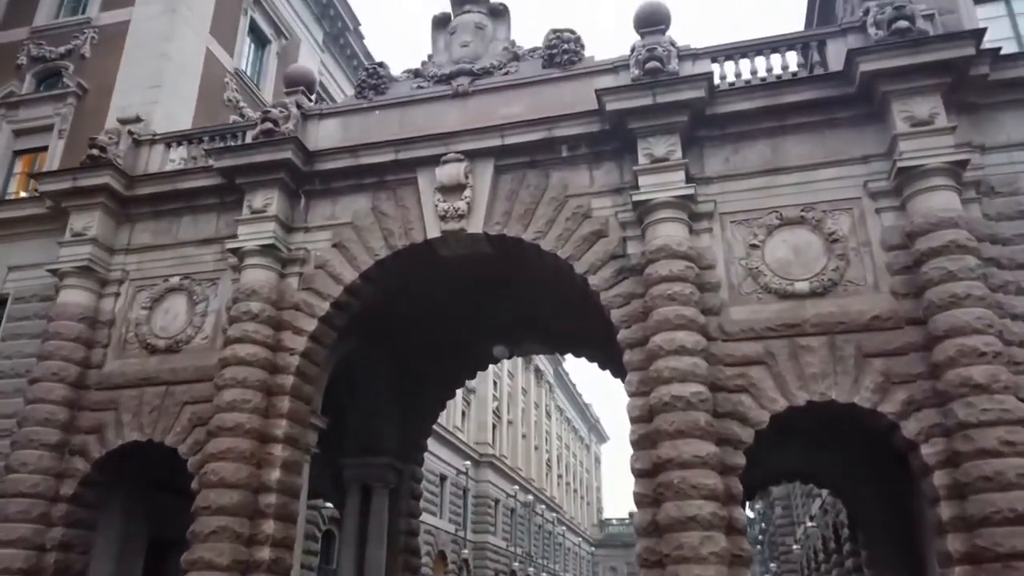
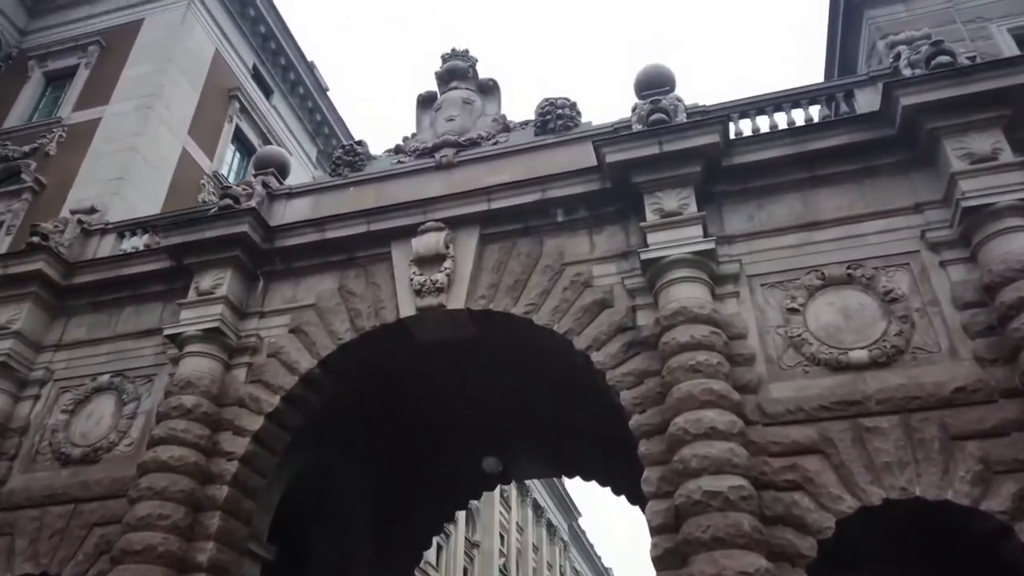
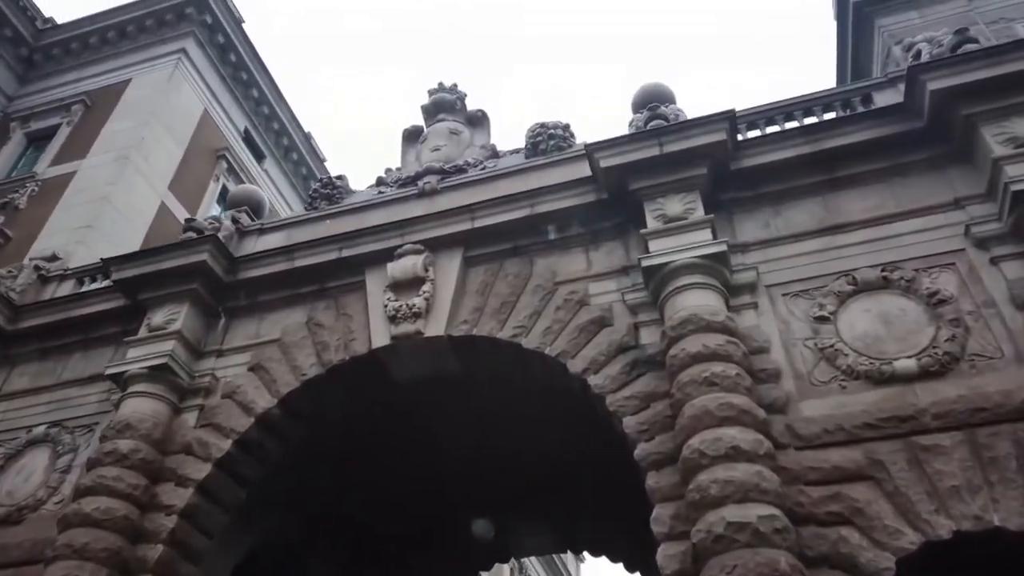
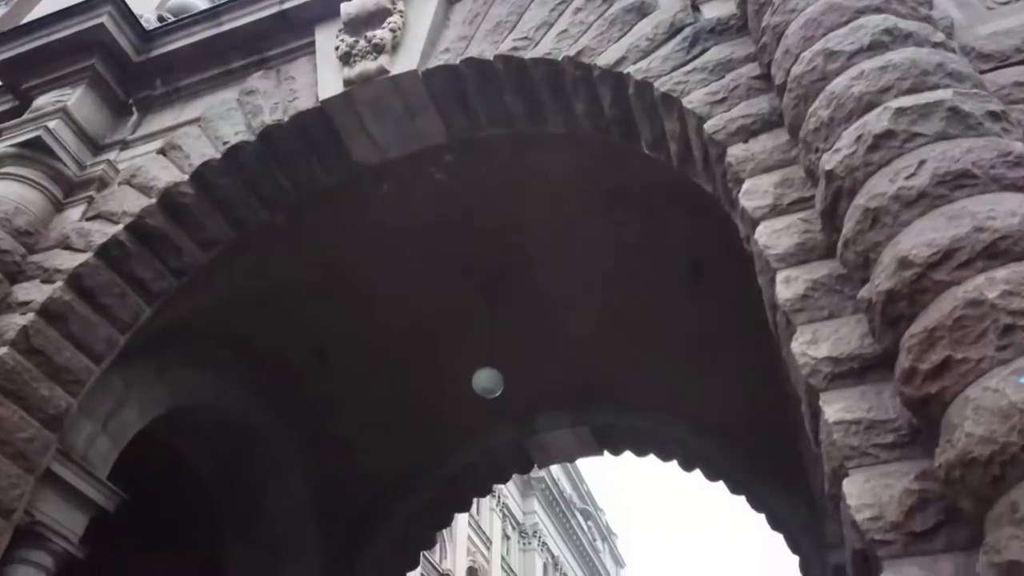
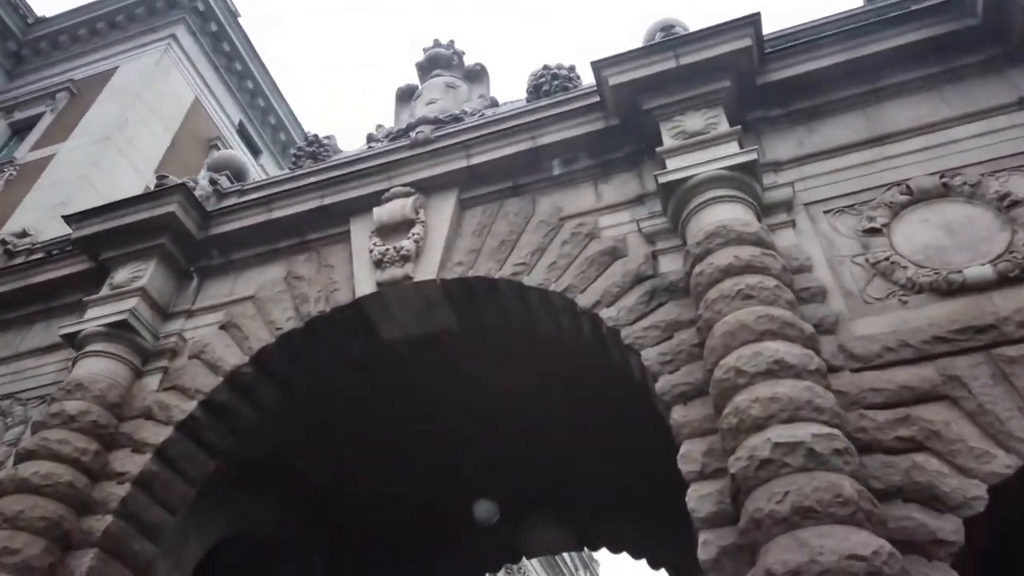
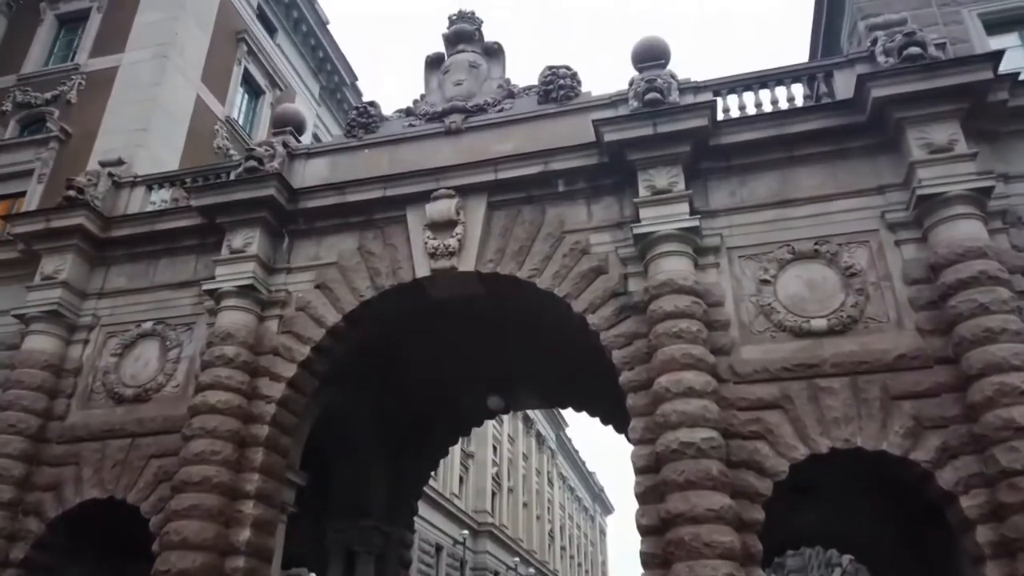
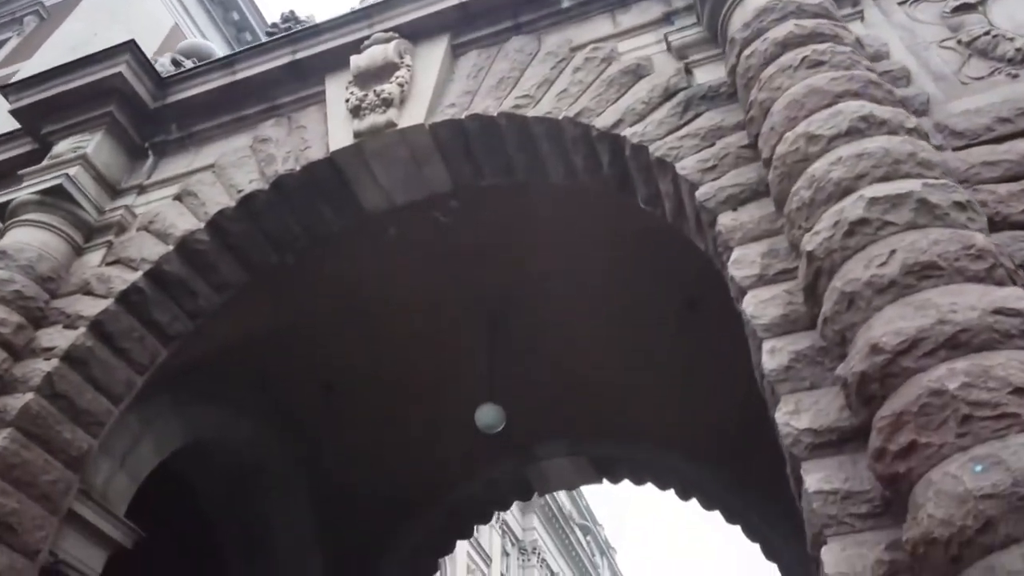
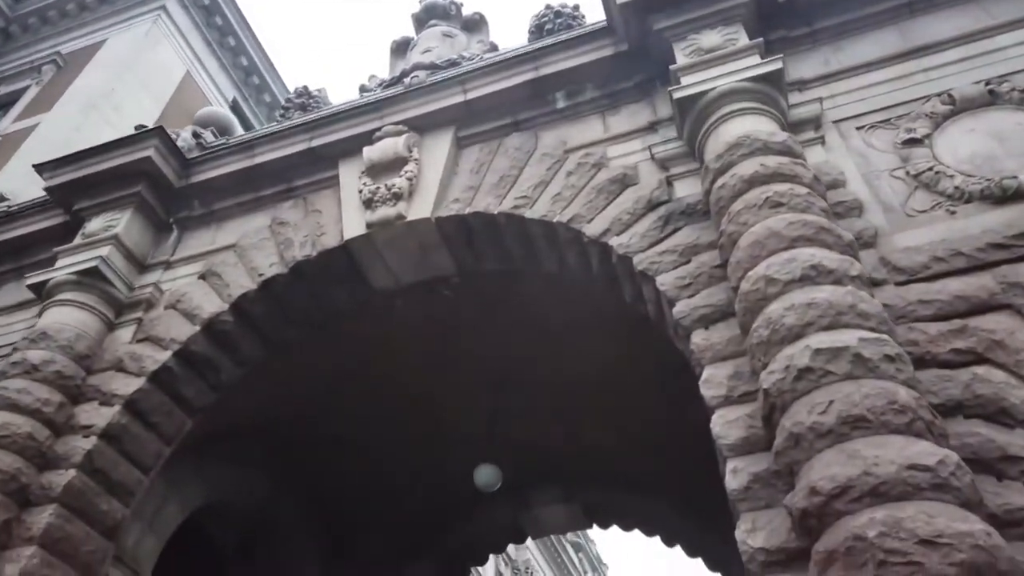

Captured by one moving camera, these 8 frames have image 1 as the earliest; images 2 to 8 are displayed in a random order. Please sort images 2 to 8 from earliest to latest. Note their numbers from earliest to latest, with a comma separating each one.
6, 2, 3, 5, 8, 7, 4
